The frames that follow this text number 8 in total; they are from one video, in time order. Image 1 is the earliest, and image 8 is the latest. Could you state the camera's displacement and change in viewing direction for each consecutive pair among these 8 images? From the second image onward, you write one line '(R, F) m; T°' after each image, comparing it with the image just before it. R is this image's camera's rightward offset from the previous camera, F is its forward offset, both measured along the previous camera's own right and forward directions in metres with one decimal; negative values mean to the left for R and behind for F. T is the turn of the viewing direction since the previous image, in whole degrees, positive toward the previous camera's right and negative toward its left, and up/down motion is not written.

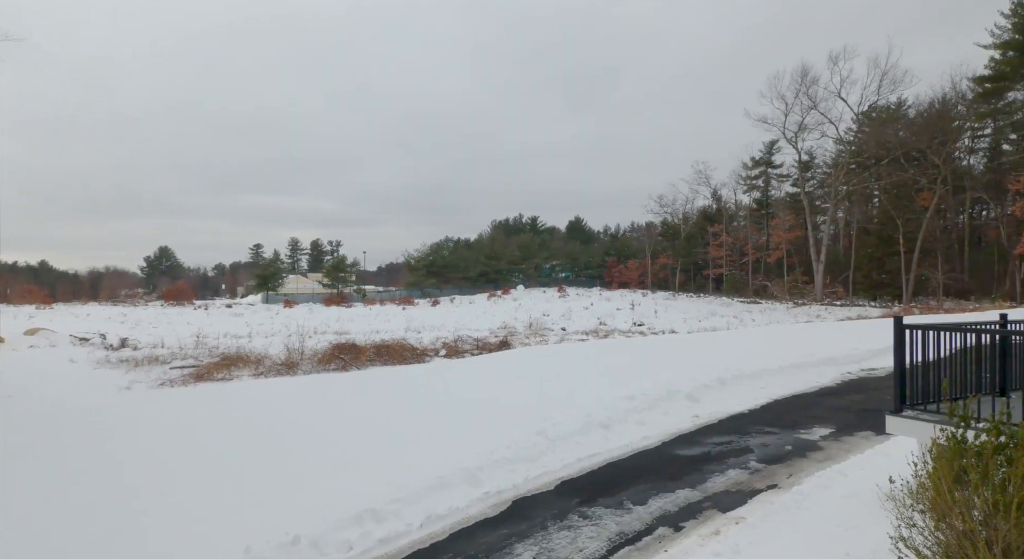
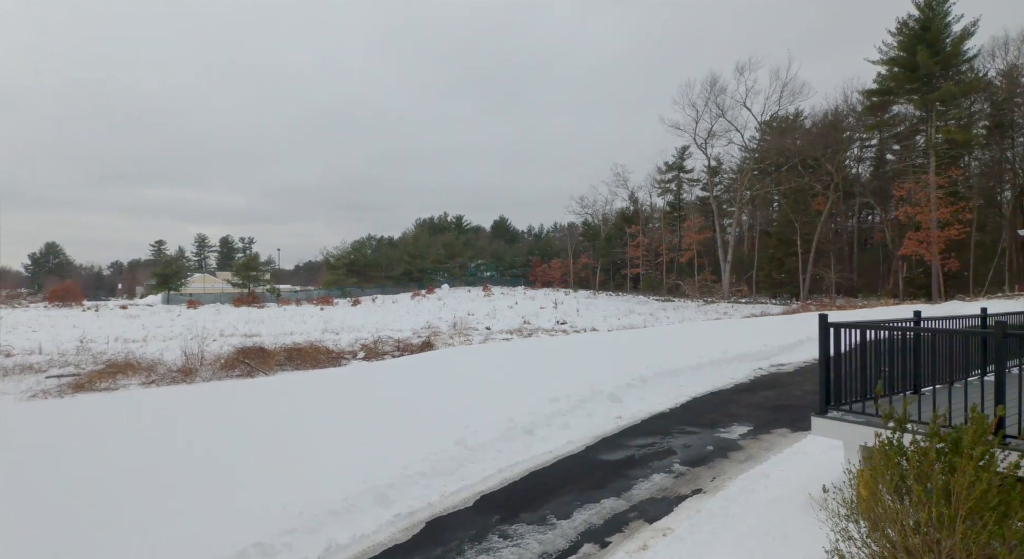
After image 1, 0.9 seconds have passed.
(+0.1, +0.3) m; +7°
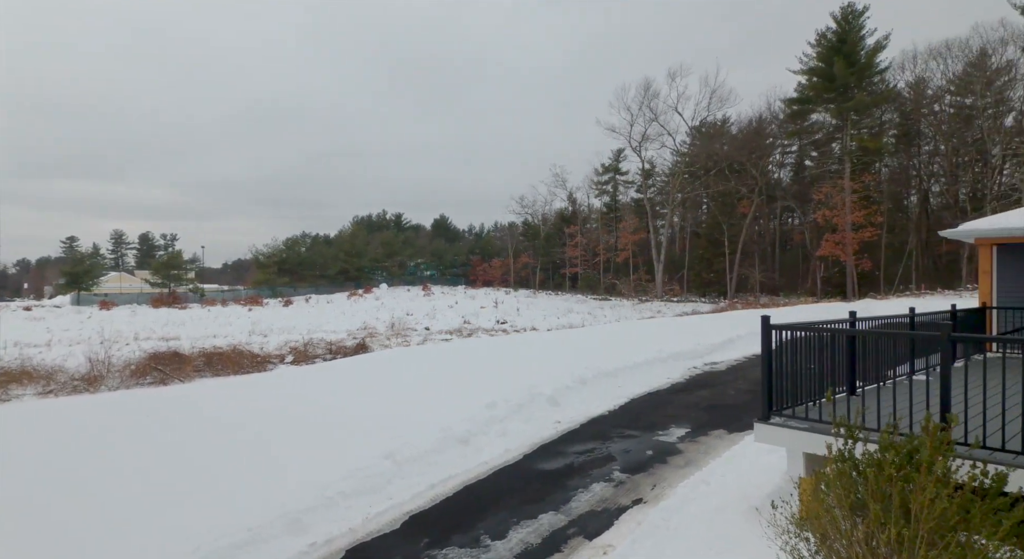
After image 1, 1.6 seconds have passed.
(0.0, +0.2) m; +6°
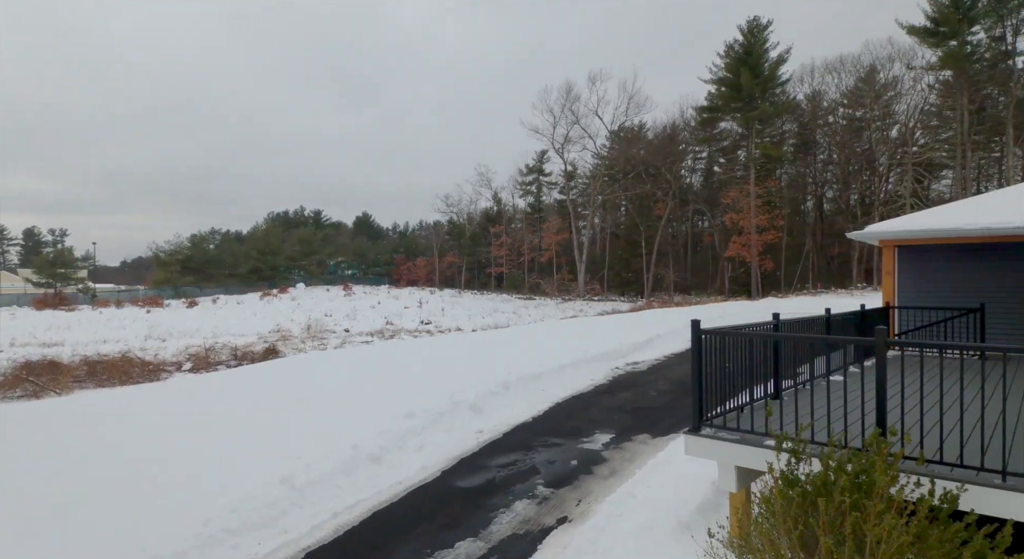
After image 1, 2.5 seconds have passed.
(0.0, +0.3) m; +7°
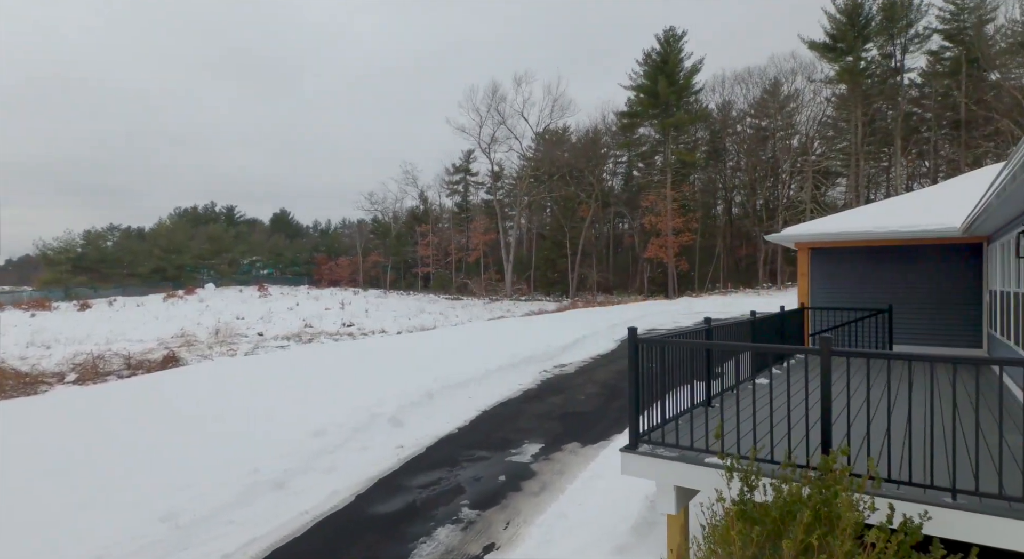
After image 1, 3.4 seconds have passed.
(0.0, +0.3) m; +7°
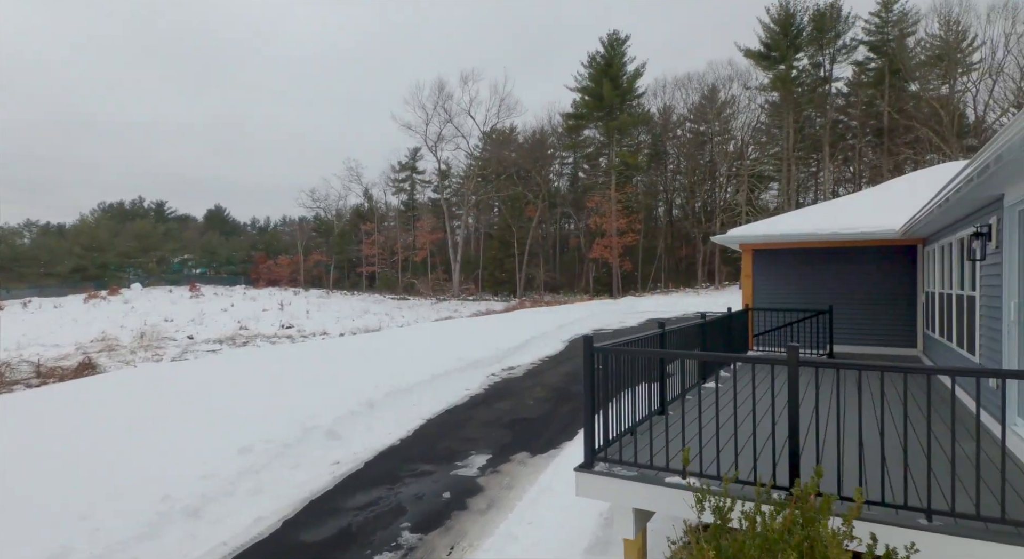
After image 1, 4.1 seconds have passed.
(0.0, +0.3) m; +5°
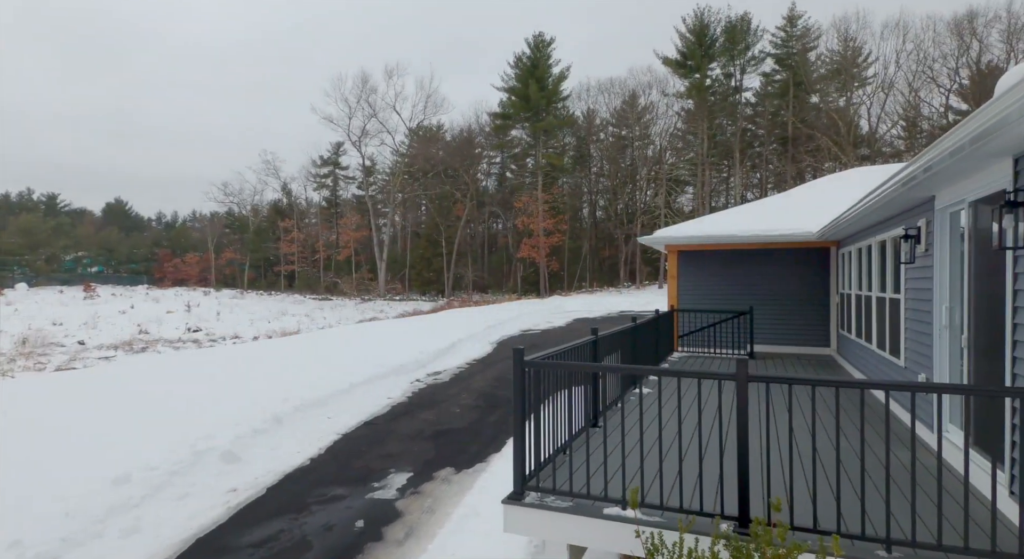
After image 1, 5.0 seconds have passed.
(0.0, +0.4) m; +7°
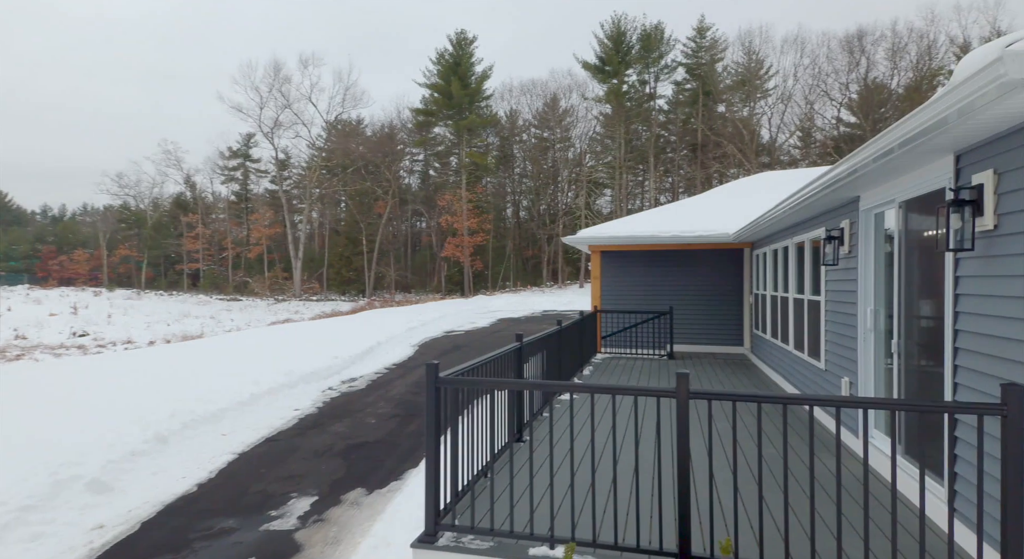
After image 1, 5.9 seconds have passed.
(0.0, +0.3) m; +7°
